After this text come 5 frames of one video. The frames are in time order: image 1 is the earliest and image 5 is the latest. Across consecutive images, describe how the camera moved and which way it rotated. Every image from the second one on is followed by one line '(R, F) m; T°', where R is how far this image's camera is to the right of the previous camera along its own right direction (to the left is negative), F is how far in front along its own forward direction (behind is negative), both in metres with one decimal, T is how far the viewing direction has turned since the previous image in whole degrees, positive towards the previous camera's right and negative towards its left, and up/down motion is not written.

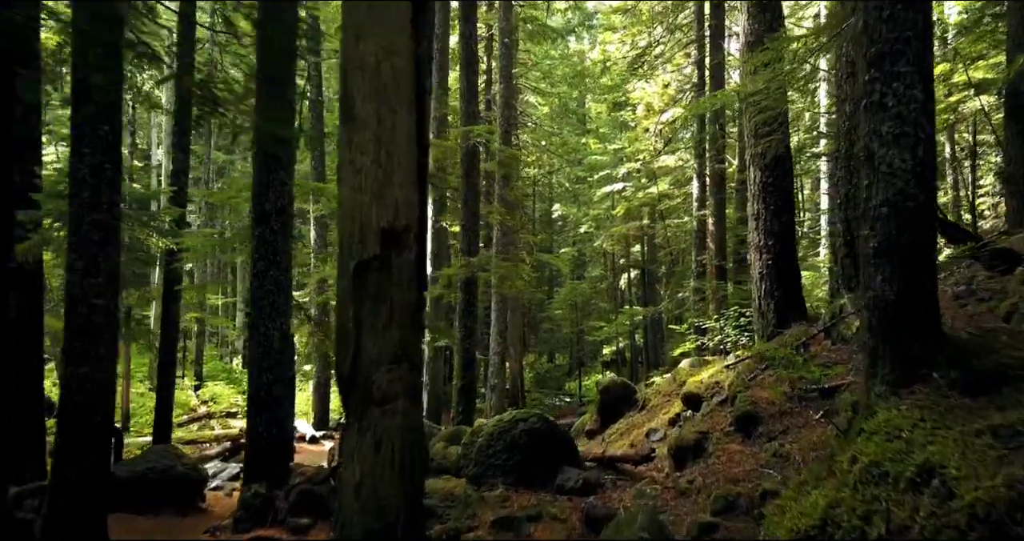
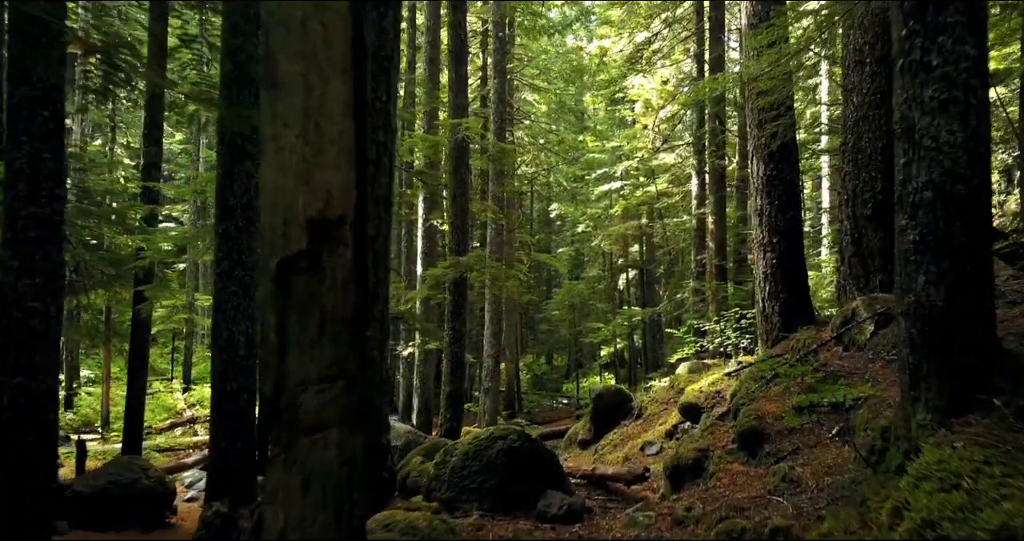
(+0.1, +0.5) m; 0°
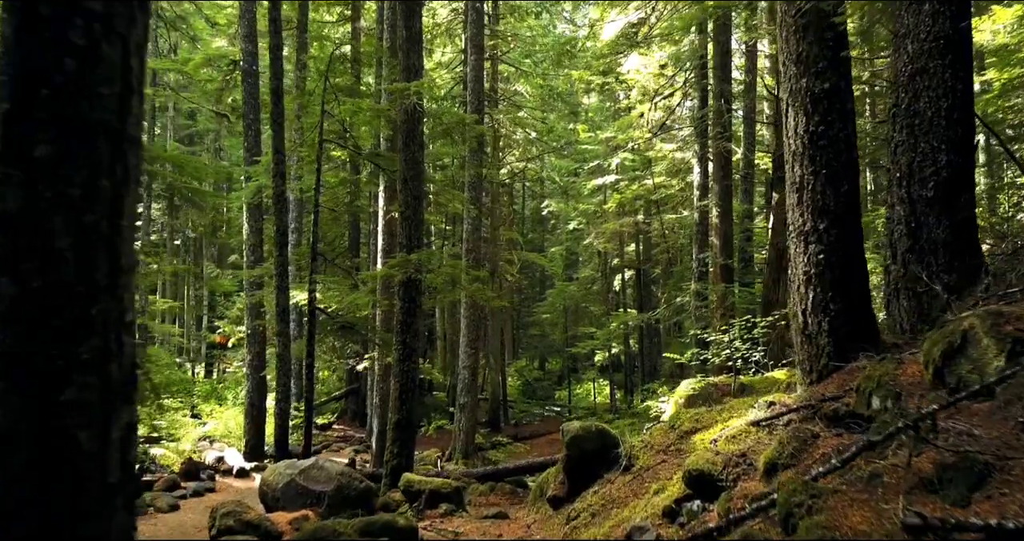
(+0.5, +2.0) m; 0°
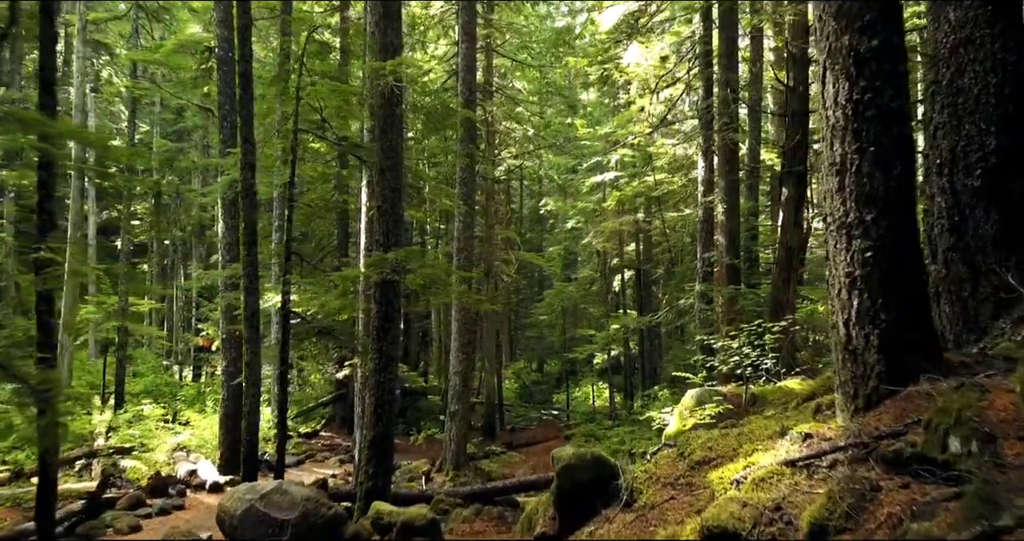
(+0.1, +0.8) m; 0°
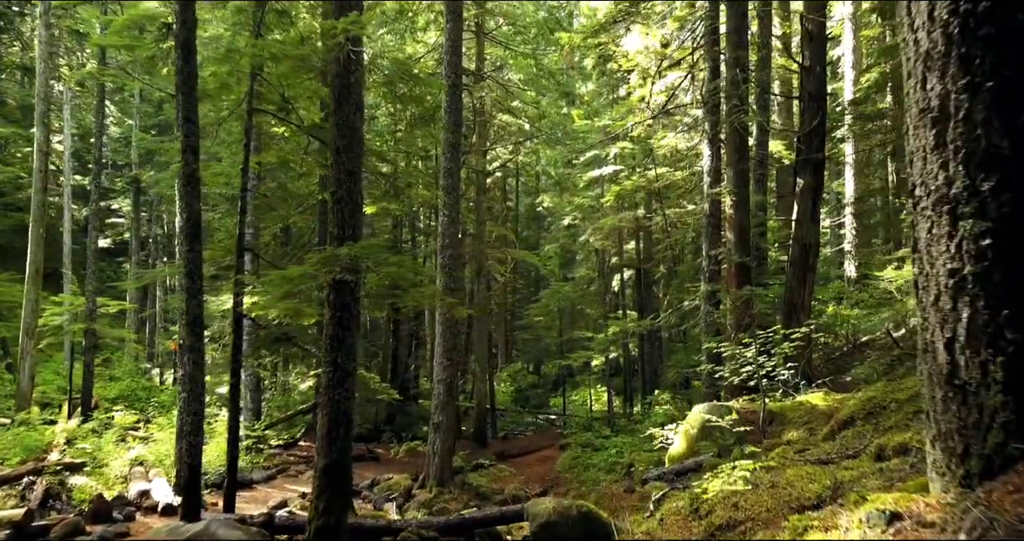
(+0.2, +1.2) m; 0°
